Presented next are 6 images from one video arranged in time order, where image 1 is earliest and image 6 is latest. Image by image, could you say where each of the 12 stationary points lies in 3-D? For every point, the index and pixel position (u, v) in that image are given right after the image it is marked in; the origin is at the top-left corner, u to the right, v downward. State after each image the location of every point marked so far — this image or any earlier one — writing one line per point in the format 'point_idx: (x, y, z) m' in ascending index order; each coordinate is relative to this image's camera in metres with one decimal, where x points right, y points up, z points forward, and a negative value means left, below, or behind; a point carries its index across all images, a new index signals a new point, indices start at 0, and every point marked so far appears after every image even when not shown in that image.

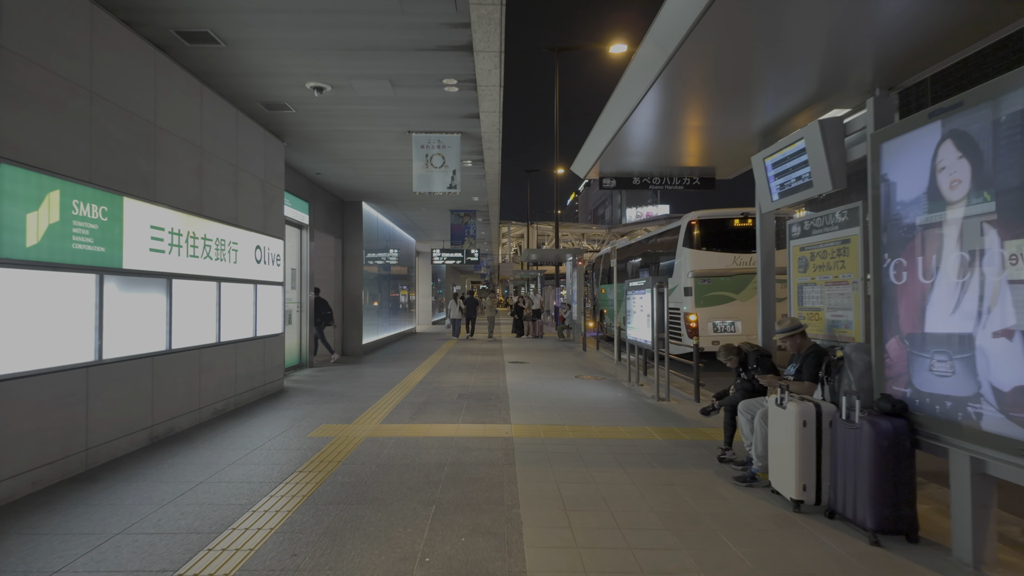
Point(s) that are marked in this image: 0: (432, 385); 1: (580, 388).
0: (-1.4, -1.7, +10.4) m
1: (+1.2, -1.8, +10.5) m
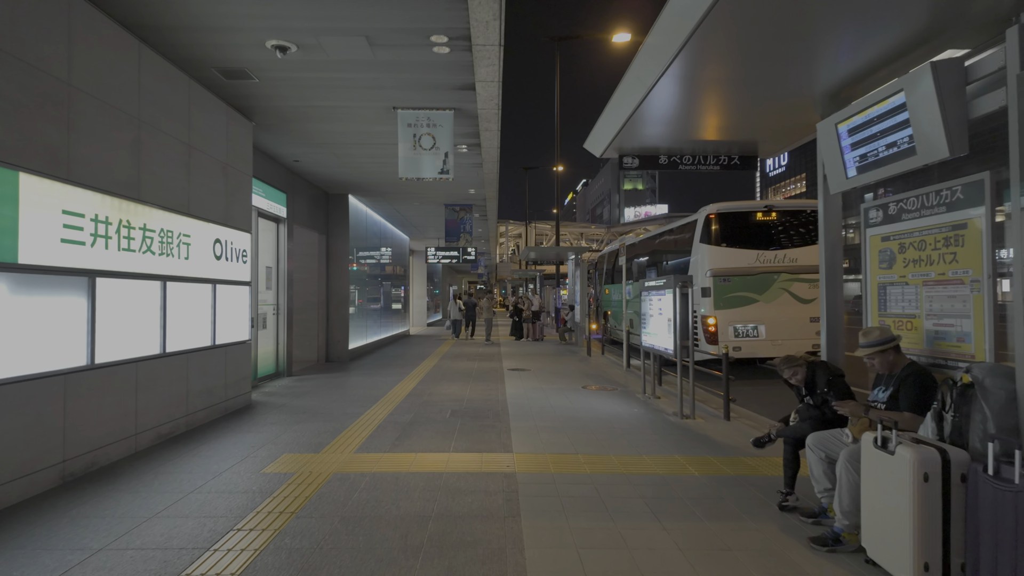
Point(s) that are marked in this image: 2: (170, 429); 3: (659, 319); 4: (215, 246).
0: (-1.4, -1.7, +9.2) m
1: (+1.2, -1.8, +9.3) m
2: (-3.9, -1.6, +6.6) m
3: (+2.2, -0.5, +8.8) m
4: (-4.0, +0.6, +7.8) m
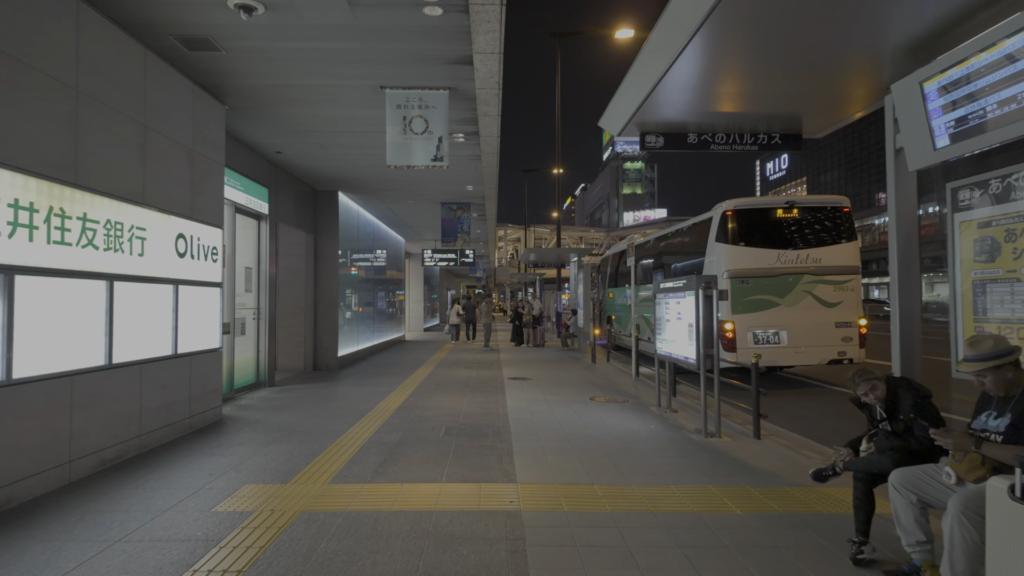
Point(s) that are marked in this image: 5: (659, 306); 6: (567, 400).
0: (-1.4, -1.8, +8.3) m
1: (+1.3, -1.8, +8.4) m
2: (-3.8, -1.6, +5.6) m
3: (+2.2, -0.5, +7.9) m
4: (-3.9, +0.5, +6.9) m
5: (+2.2, -0.3, +8.8) m
6: (+0.9, -1.9, +9.7) m
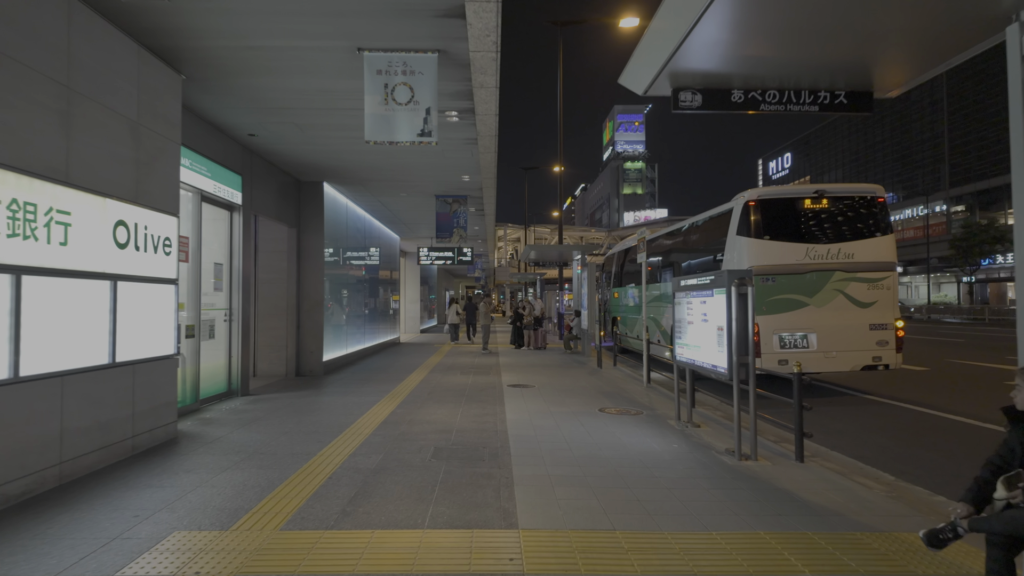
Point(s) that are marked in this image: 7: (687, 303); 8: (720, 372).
0: (-1.4, -1.7, +7.2) m
1: (+1.3, -1.8, +7.3) m
2: (-3.8, -1.6, +4.6) m
3: (+2.2, -0.5, +6.9) m
4: (-3.9, +0.6, +5.8) m
5: (+2.2, -0.2, +7.7) m
6: (+0.9, -1.8, +8.7) m
7: (+2.2, -0.2, +7.4) m
8: (+2.3, -0.9, +6.4) m
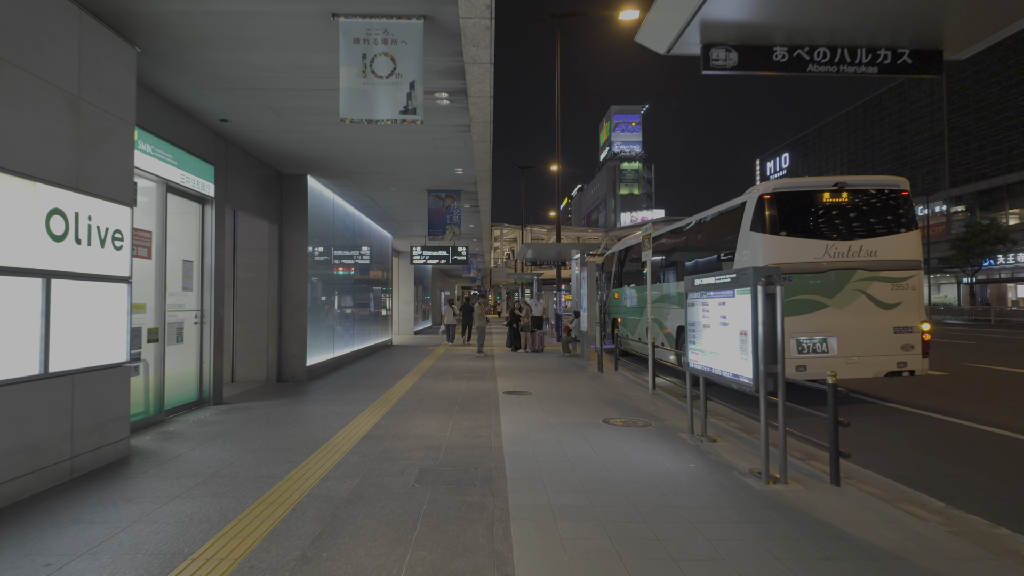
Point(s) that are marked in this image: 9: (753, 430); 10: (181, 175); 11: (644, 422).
0: (-1.4, -1.7, +6.4) m
1: (+1.2, -1.8, +6.6) m
2: (-3.9, -1.6, +3.8) m
3: (+2.2, -0.5, +6.1) m
4: (-4.0, +0.6, +5.0) m
5: (+2.1, -0.2, +7.0) m
6: (+0.9, -1.8, +7.9) m
7: (+2.2, -0.2, +6.7) m
8: (+2.2, -0.9, +5.7) m
9: (+3.2, -1.9, +7.7) m
10: (-4.6, +1.6, +8.1) m
11: (+1.8, -1.8, +7.9) m
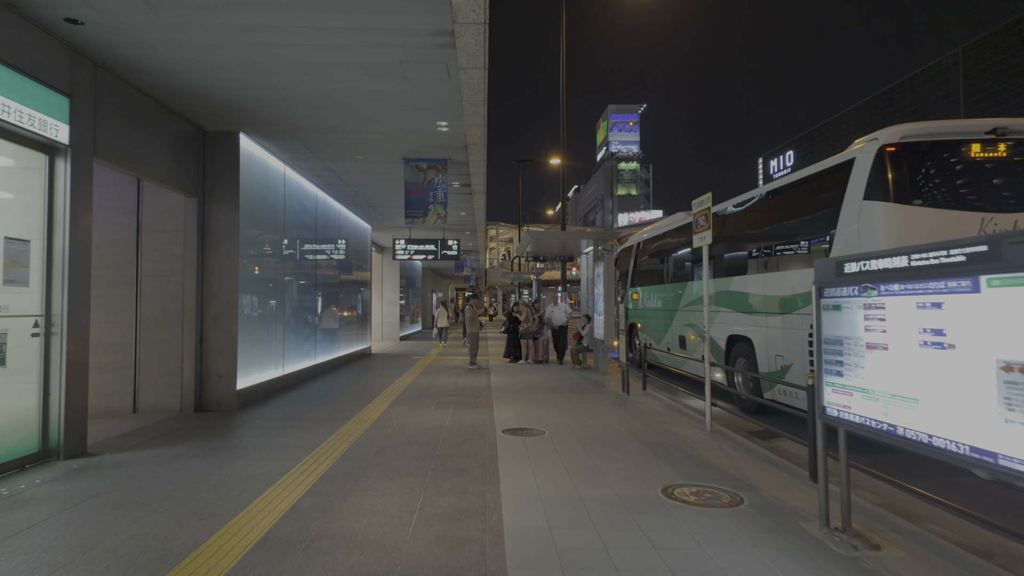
0: (-1.4, -1.7, +3.5) m
1: (+1.3, -1.7, +3.6) m
2: (-3.8, -1.5, +0.8) m
3: (+2.3, -0.4, +3.2) m
4: (-3.9, +0.7, +2.0) m
5: (+2.2, -0.2, +4.0) m
6: (+0.9, -1.8, +5.0) m
7: (+2.2, -0.1, +3.7) m
8: (+2.3, -0.8, +2.7) m
9: (+3.3, -1.8, +4.8) m
10: (-4.5, +1.6, +5.1) m
11: (+1.9, -1.8, +4.9) m
